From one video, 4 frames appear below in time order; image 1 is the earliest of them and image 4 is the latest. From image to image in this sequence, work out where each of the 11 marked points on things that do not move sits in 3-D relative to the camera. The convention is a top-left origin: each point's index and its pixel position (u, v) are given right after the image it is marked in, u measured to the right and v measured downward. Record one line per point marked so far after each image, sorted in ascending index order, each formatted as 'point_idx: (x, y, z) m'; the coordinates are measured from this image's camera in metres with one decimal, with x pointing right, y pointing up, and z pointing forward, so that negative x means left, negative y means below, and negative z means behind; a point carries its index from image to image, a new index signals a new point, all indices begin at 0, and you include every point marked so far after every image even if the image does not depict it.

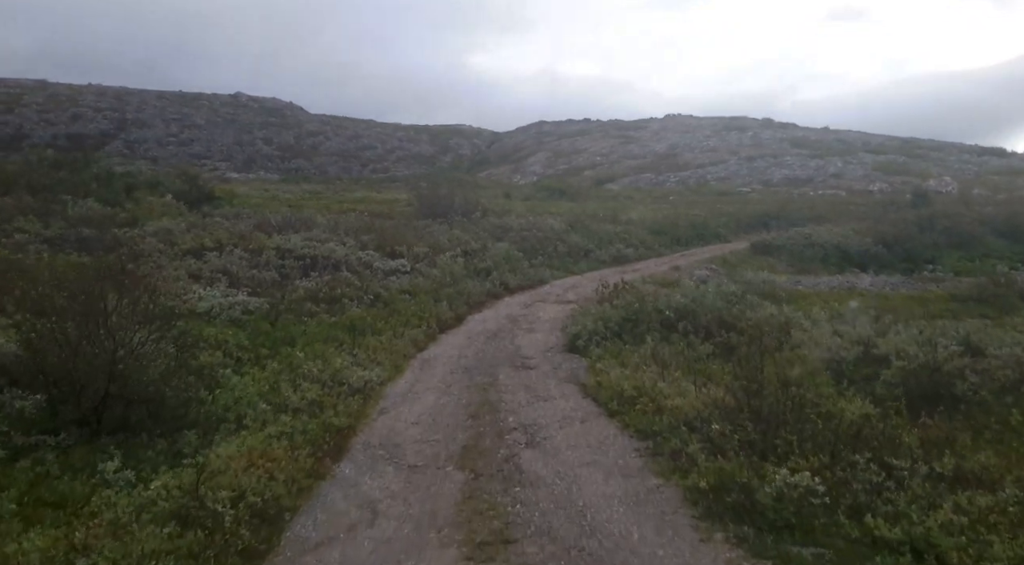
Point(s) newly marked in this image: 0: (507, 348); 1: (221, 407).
0: (-0.1, -1.8, +17.8) m
1: (-4.7, -2.0, +10.6) m
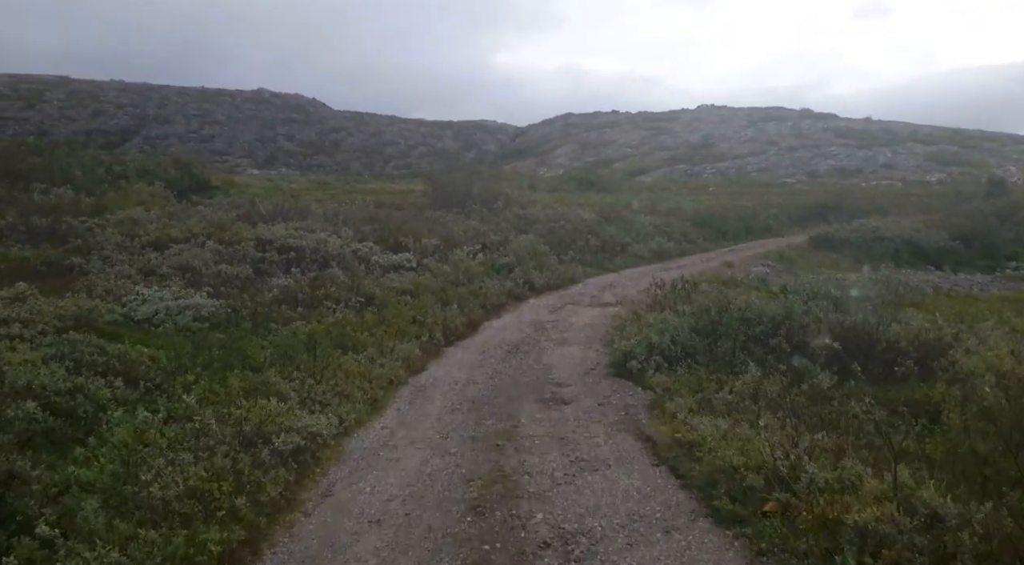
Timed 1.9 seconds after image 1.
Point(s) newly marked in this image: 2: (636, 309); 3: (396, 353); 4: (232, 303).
0: (+0.4, -1.7, +13.3) m
1: (-4.4, -2.0, +6.2) m
2: (+3.1, -0.7, +16.4) m
3: (-2.3, -1.4, +12.8) m
4: (-6.8, -0.5, +16.0) m
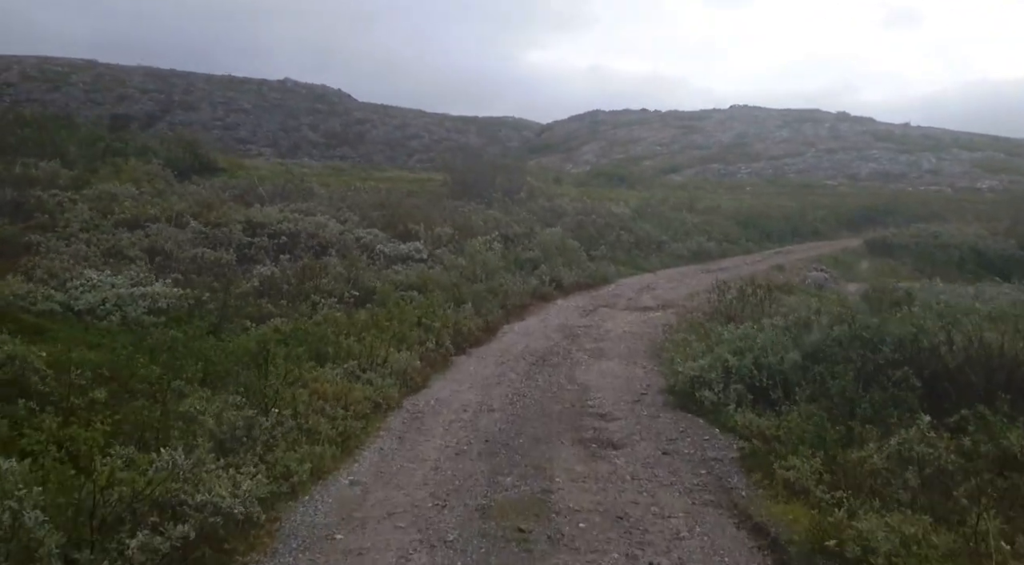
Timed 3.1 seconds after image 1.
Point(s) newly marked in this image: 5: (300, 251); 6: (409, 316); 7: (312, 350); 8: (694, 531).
0: (+0.9, -1.7, +10.3) m
1: (-4.2, -1.8, +3.4) m
2: (+3.6, -0.7, +13.3) m
3: (-1.9, -1.3, +9.9) m
4: (-6.3, -0.2, +13.2) m
5: (-5.7, +0.9, +17.6) m
6: (-2.0, -0.7, +13.1) m
7: (-3.0, -1.0, +10.0) m
8: (+1.5, -2.0, +5.4) m
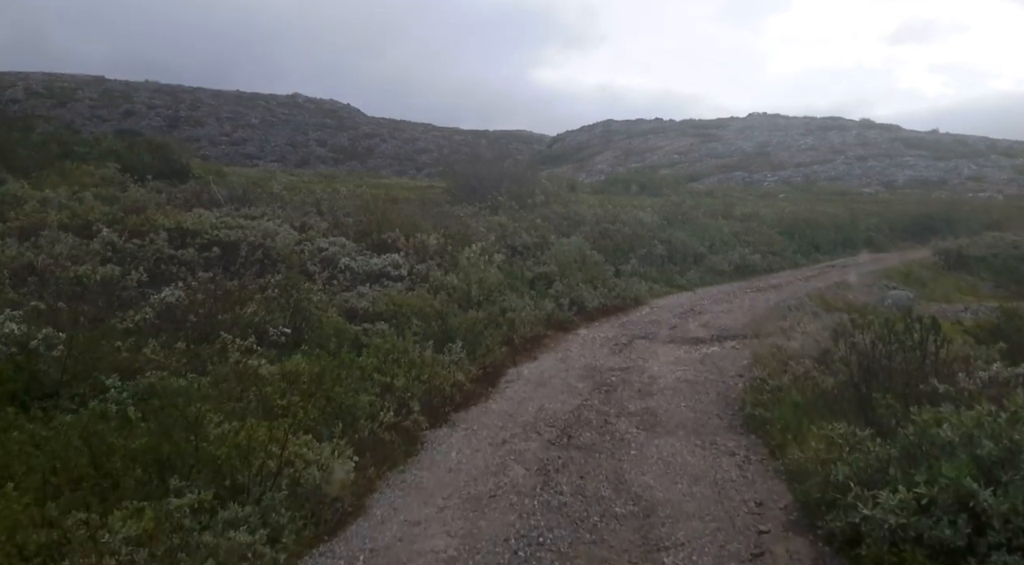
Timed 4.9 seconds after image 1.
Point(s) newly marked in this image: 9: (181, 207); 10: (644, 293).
0: (+0.9, -2.0, +5.7) m
1: (-4.3, -2.0, -1.1) m
2: (+3.7, -1.1, +8.7) m
3: (-1.8, -1.6, +5.4) m
4: (-6.2, -0.7, +8.8) m
5: (-5.5, +0.3, +13.2) m
6: (-2.0, -1.1, +8.6) m
7: (-3.0, -1.4, +5.5) m
8: (+1.5, -2.2, +0.8) m
9: (-9.0, +2.0, +17.7) m
10: (+3.7, -0.3, +18.1) m
